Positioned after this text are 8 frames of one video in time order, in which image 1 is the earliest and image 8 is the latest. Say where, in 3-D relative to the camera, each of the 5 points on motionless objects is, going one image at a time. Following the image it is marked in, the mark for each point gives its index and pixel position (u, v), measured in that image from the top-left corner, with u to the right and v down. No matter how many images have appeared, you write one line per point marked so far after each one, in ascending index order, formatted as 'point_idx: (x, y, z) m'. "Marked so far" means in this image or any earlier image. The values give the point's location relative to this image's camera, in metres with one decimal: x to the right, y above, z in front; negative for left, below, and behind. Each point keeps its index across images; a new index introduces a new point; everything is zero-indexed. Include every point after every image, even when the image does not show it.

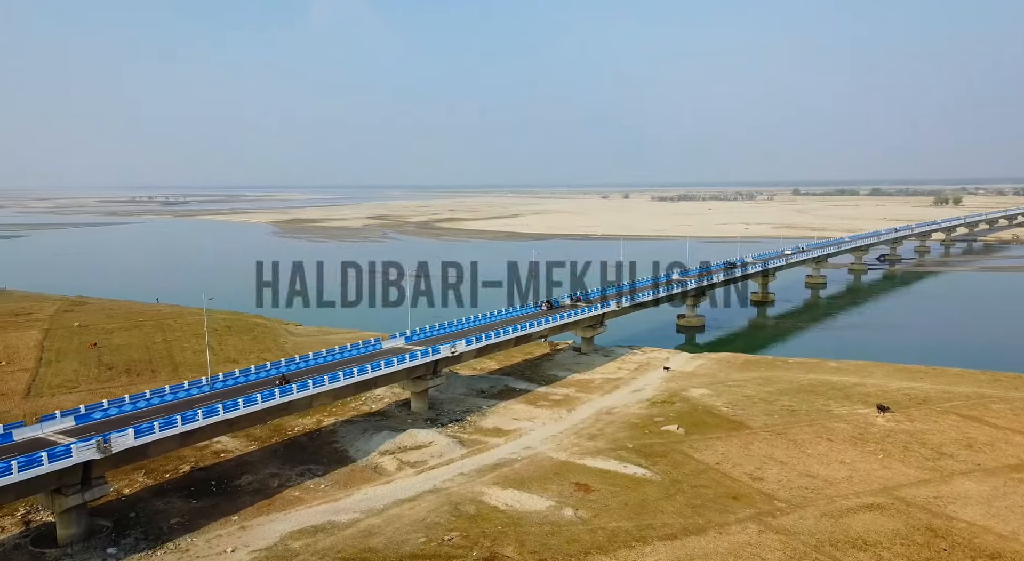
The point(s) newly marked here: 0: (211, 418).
0: (-9.5, -4.3, +20.0) m
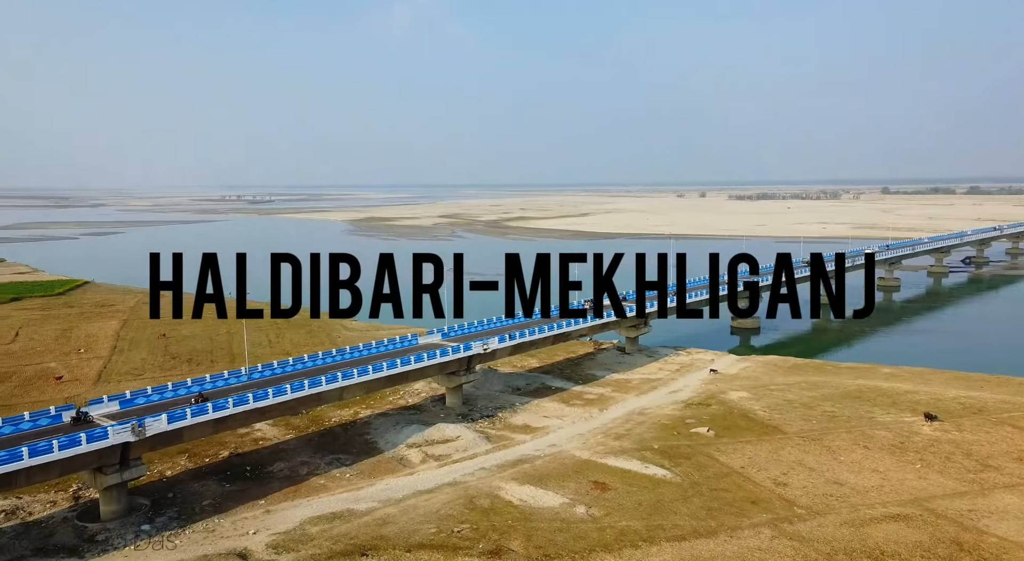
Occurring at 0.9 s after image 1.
0: (-8.9, -4.1, +20.8) m
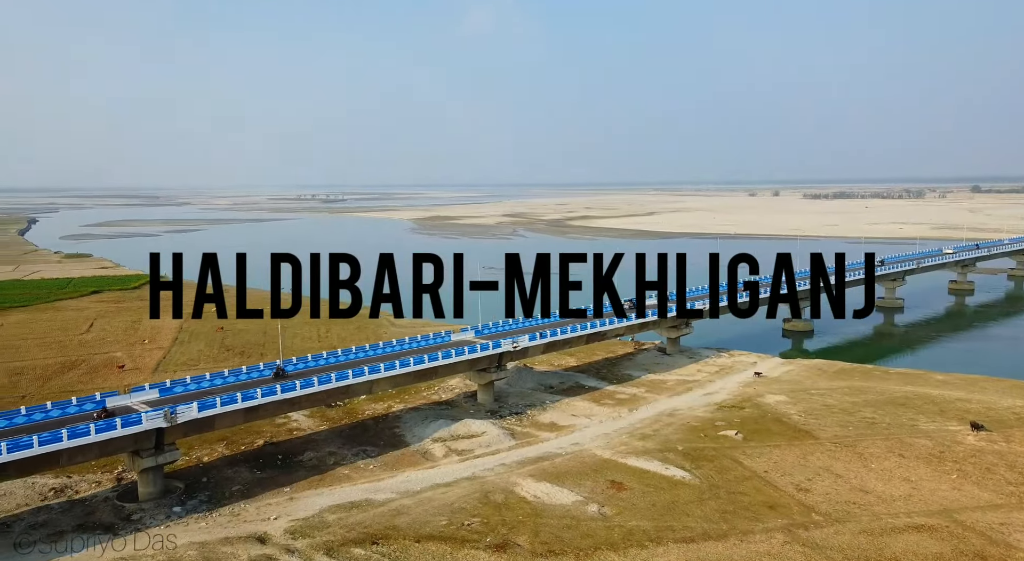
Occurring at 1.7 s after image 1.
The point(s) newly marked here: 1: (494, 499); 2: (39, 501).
0: (-8.2, -3.9, +21.6) m
1: (-0.5, -5.9, +17.3) m
2: (-14.4, -6.7, +19.8) m
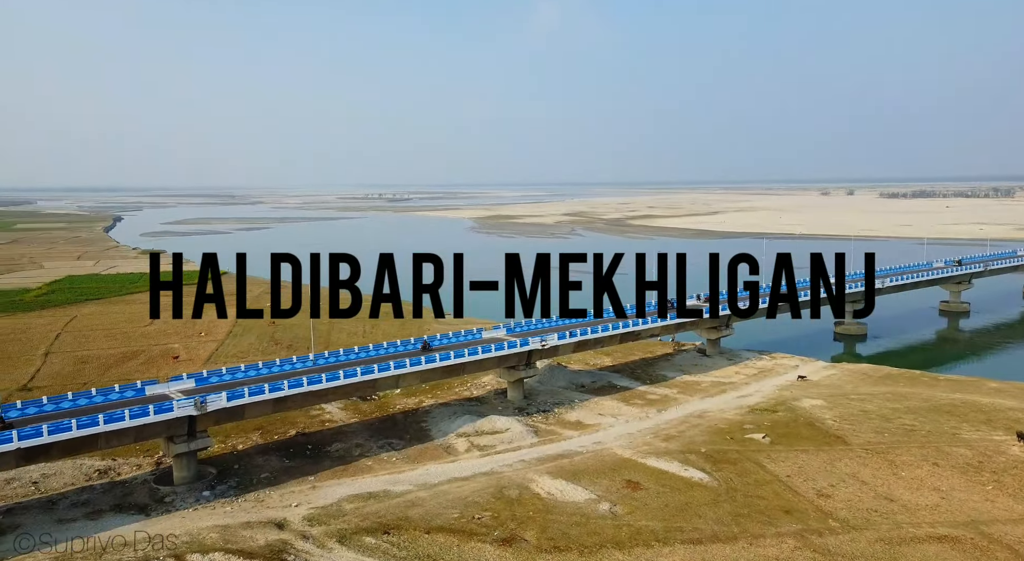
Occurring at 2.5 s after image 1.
0: (-7.5, -3.7, +22.3) m
1: (-0.1, -5.8, +17.5) m
2: (-13.8, -6.5, +21.0) m
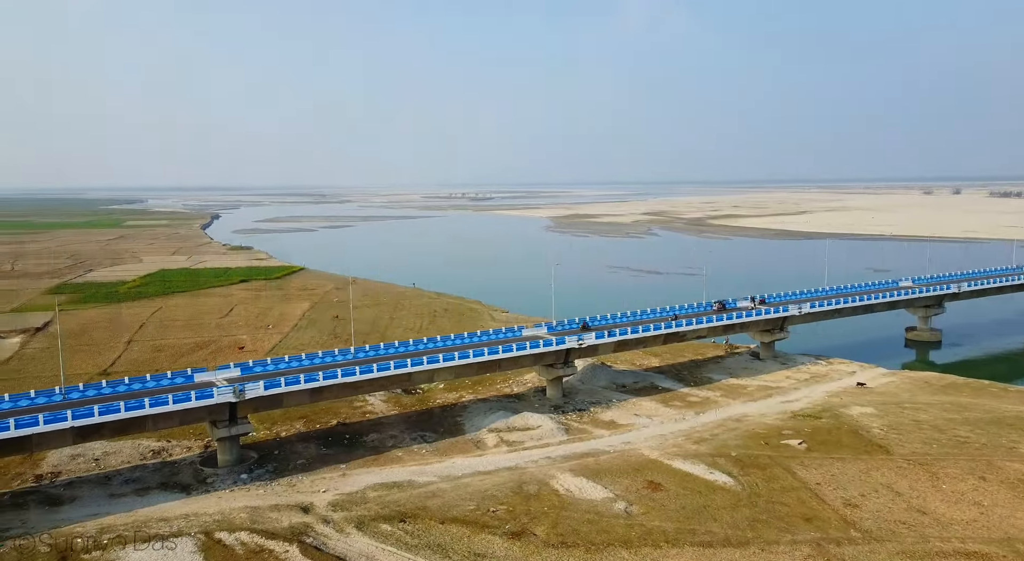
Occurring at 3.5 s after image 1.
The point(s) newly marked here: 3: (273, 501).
0: (-6.5, -3.5, +23.1) m
1: (+0.4, -5.7, +17.7) m
2: (-12.9, -6.2, +22.4) m
3: (-6.5, -6.0, +17.5) m
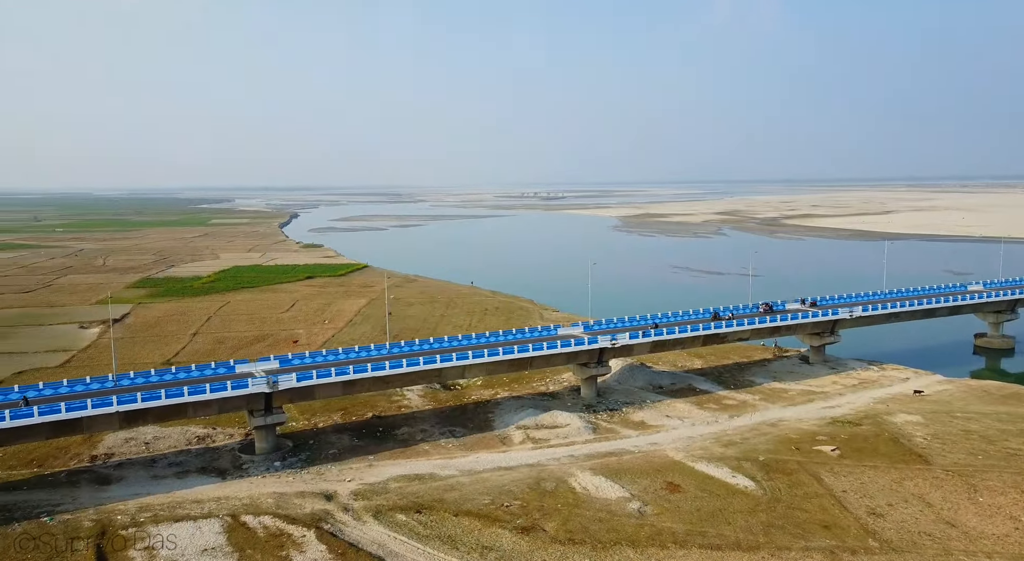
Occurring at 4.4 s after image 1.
0: (-5.5, -3.4, +23.8) m
1: (+0.9, -5.7, +17.9) m
2: (-12.0, -6.0, +23.7) m
3: (-6.0, -5.9, +18.3) m
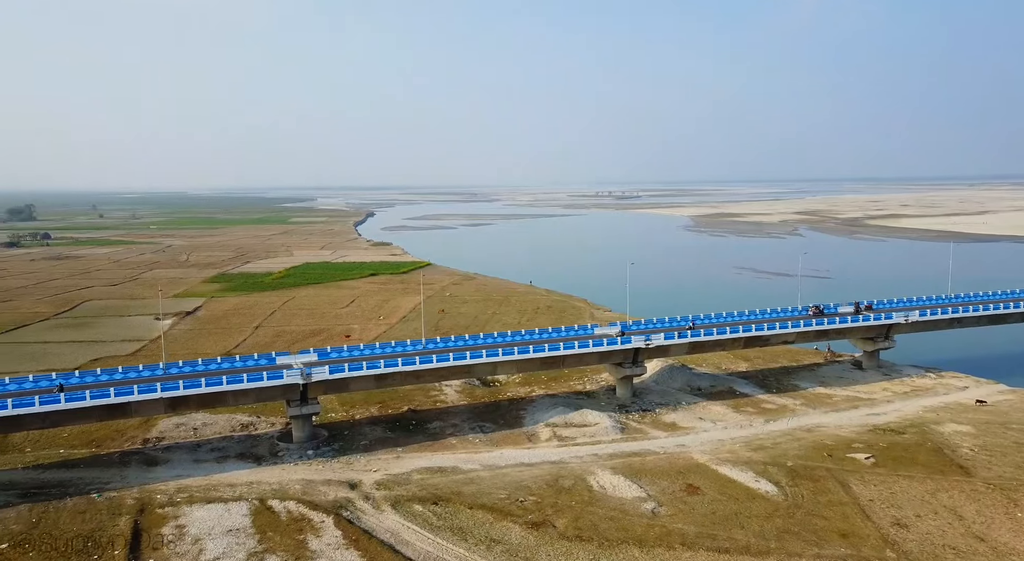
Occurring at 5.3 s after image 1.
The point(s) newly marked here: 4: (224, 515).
0: (-4.4, -3.3, +24.5) m
1: (+1.4, -5.7, +18.1) m
2: (-11.0, -5.8, +24.9) m
3: (-5.4, -5.8, +19.0) m
4: (-7.0, -5.7, +15.7) m
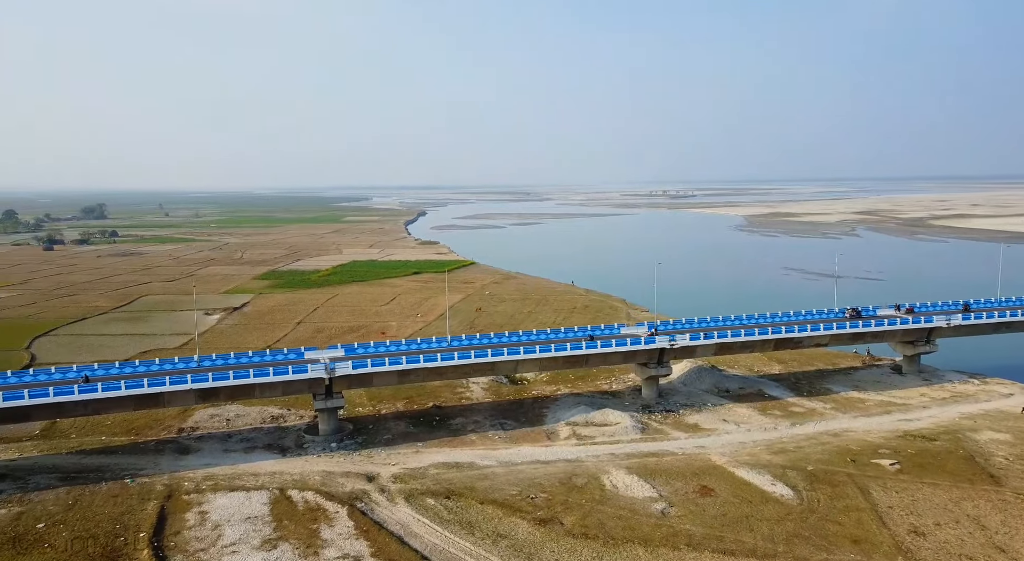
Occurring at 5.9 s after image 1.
0: (-3.6, -3.2, +25.0) m
1: (+1.8, -5.7, +18.2) m
2: (-10.2, -5.7, +25.8) m
3: (-5.0, -5.7, +19.6) m
4: (-6.7, -5.6, +16.3) m
